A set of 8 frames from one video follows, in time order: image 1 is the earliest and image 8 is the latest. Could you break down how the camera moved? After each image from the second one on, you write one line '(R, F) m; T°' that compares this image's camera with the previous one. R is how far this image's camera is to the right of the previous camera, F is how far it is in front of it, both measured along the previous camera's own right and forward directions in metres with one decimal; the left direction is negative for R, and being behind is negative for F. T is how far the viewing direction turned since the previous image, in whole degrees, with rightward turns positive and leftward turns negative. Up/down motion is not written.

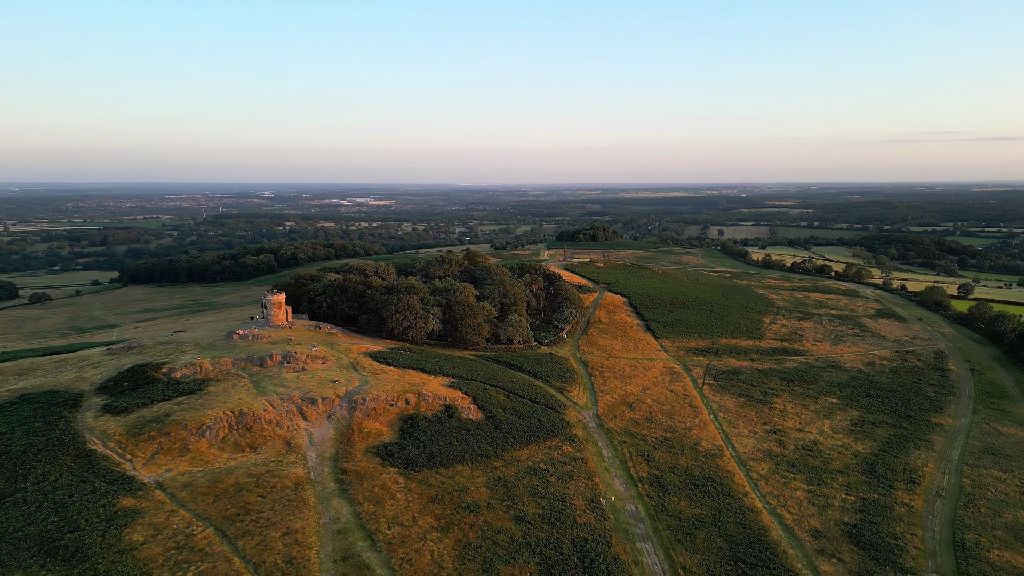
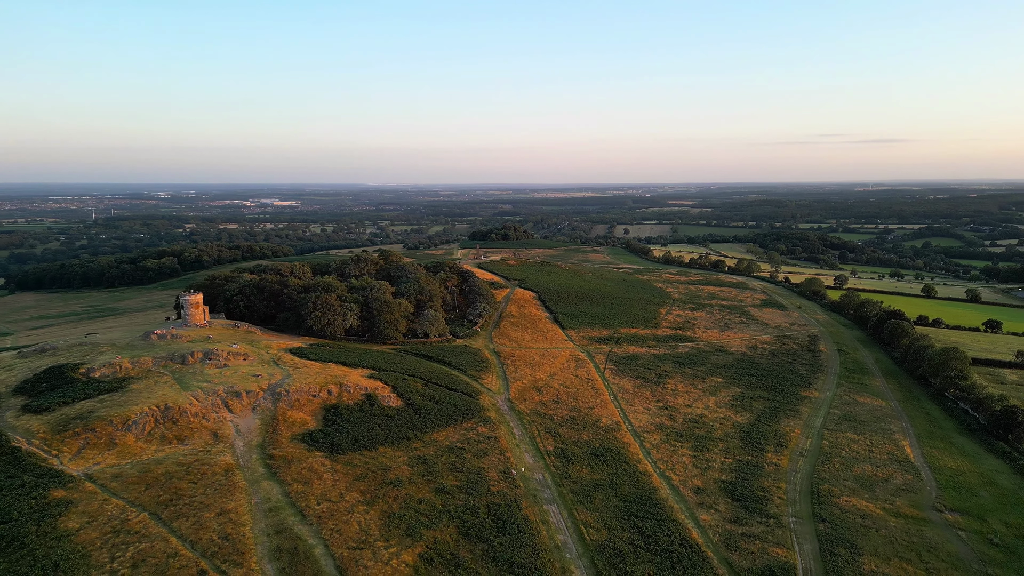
(-0.1, -2.3) m; +7°
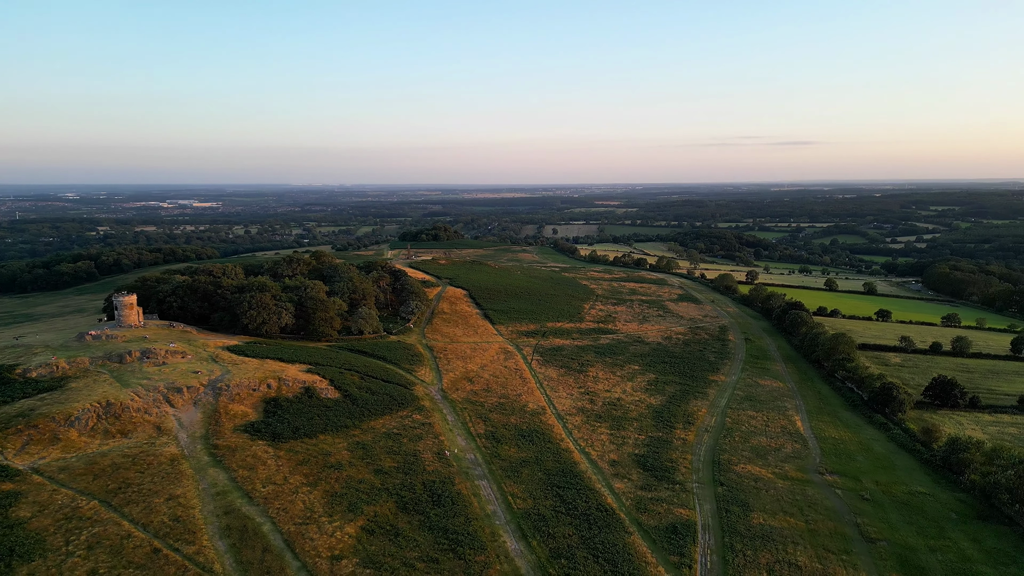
(0.0, -2.3) m; +5°
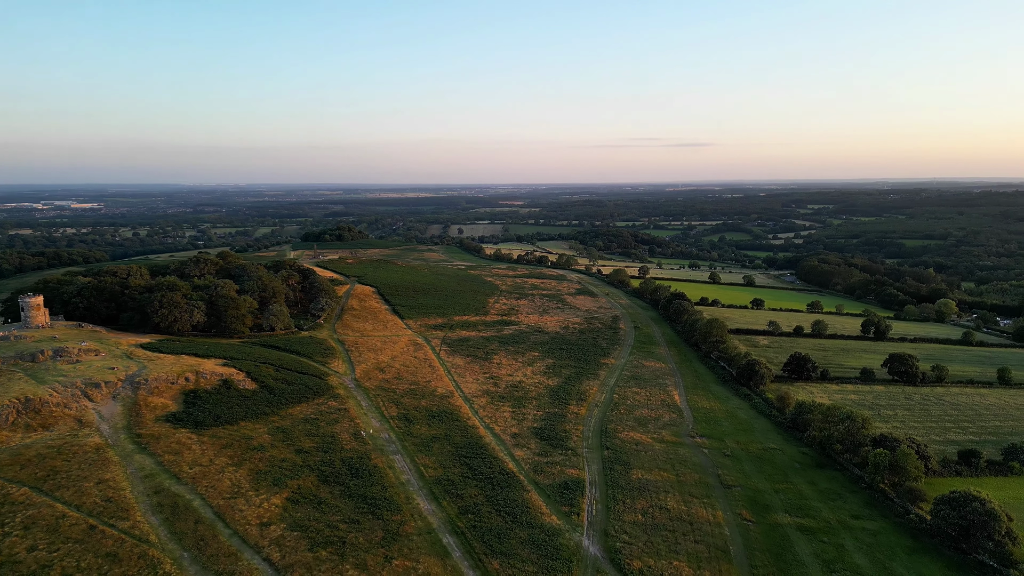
(-0.1, -3.1) m; +7°
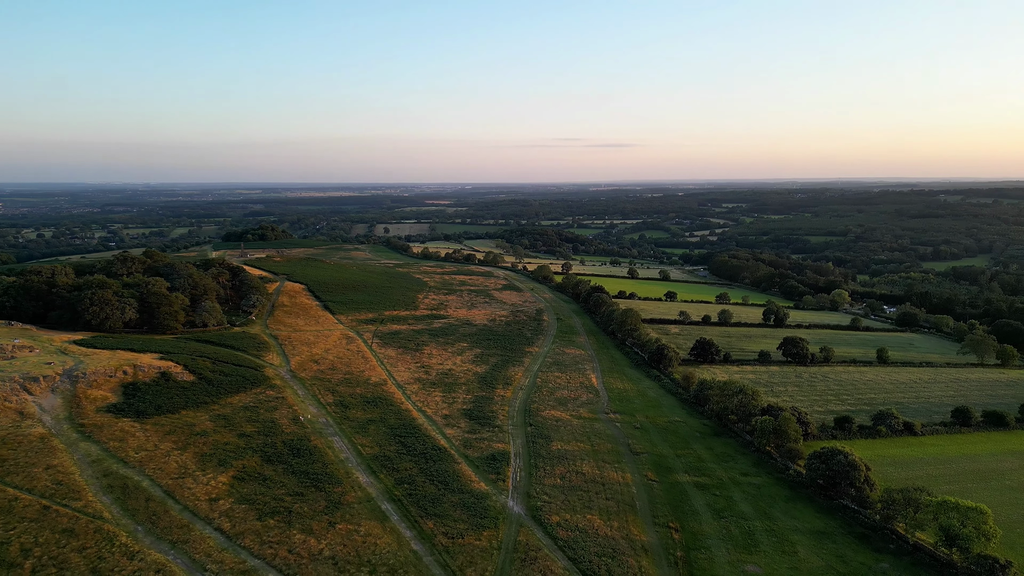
(-0.1, -2.7) m; +6°
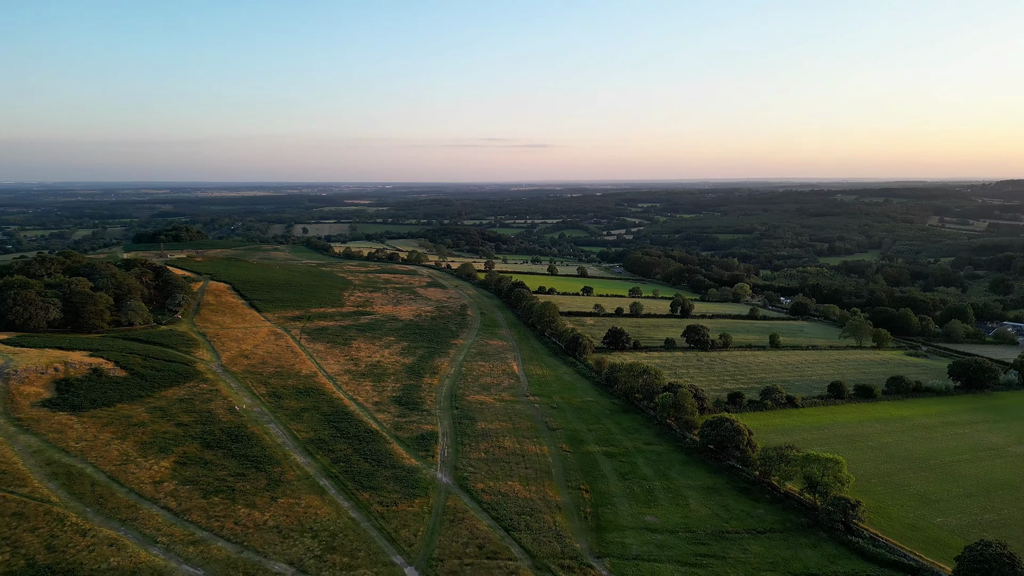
(-0.1, -2.8) m; +6°
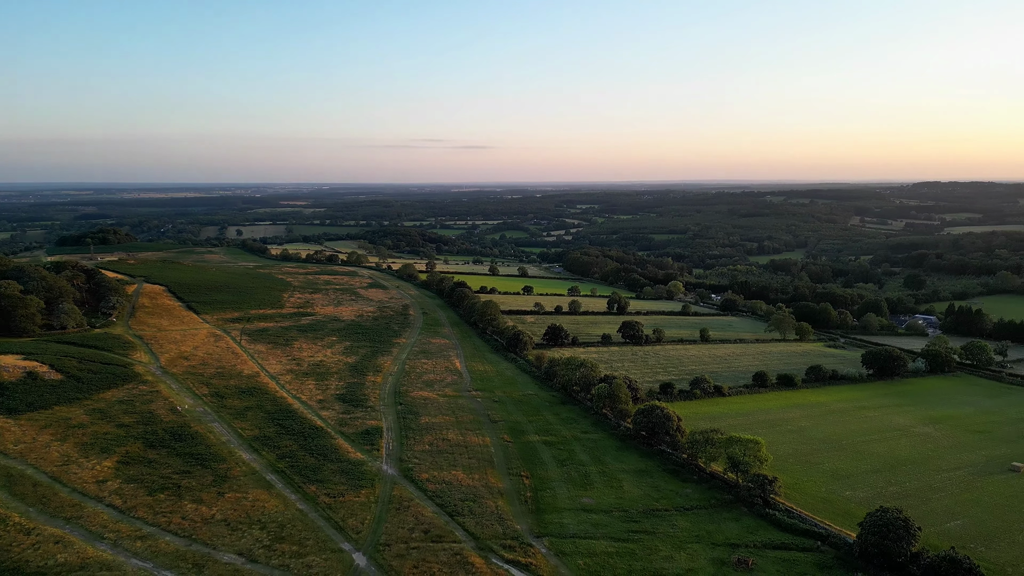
(0.0, -1.2) m; +5°
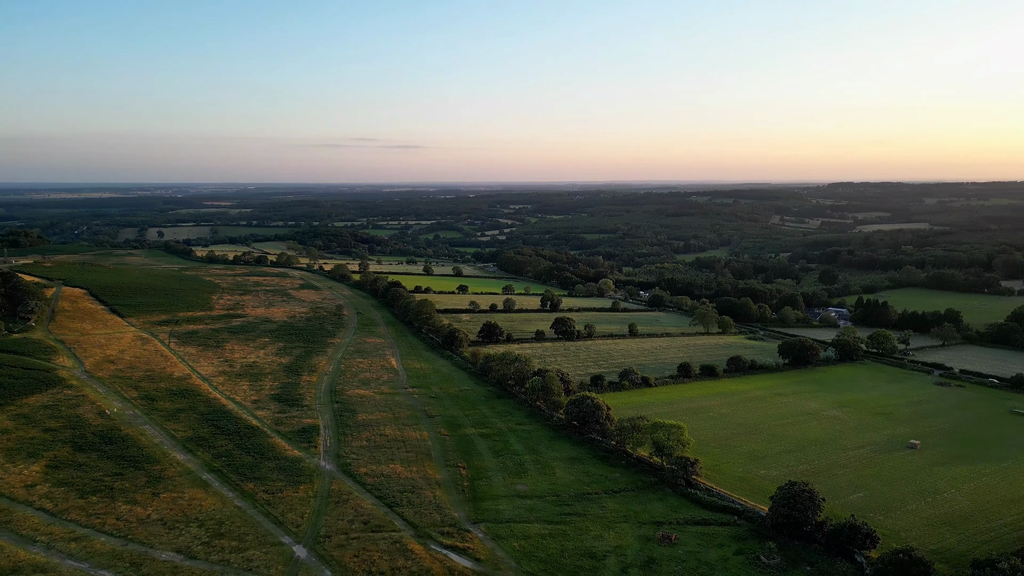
(0.0, -1.0) m; +5°
